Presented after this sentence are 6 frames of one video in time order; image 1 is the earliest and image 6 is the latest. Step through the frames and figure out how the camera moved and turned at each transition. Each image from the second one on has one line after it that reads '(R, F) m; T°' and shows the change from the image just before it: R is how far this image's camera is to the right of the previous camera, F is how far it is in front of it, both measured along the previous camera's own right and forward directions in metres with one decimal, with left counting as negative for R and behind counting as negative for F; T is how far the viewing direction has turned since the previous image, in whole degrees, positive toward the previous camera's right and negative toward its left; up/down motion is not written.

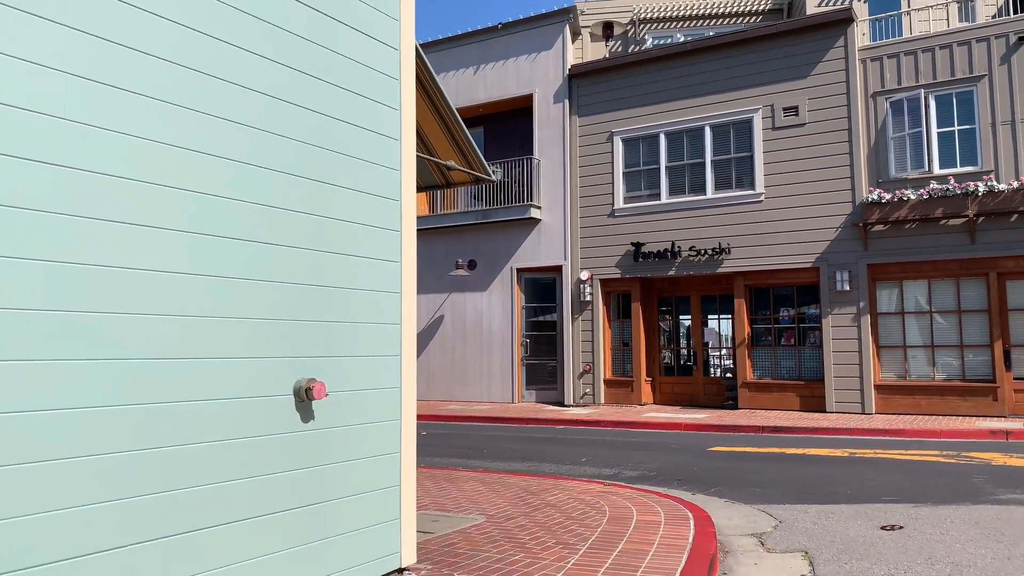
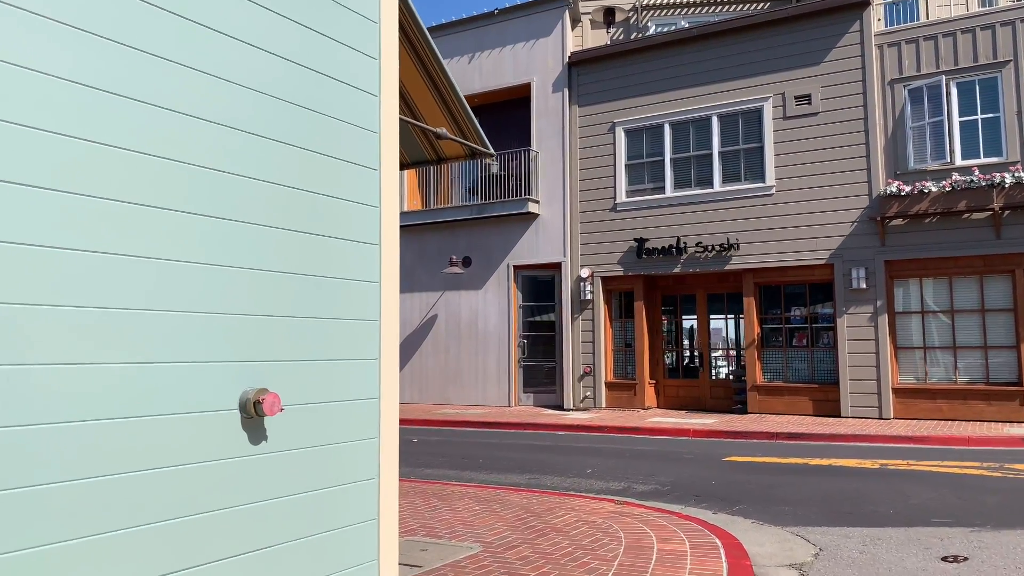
(0.0, +0.8) m; 0°
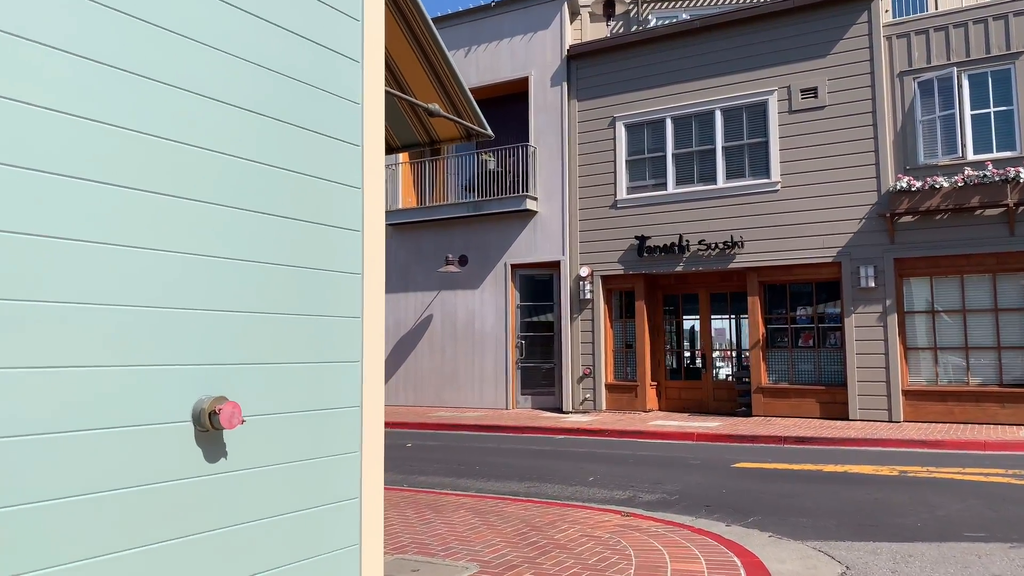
(0.0, +0.4) m; 0°
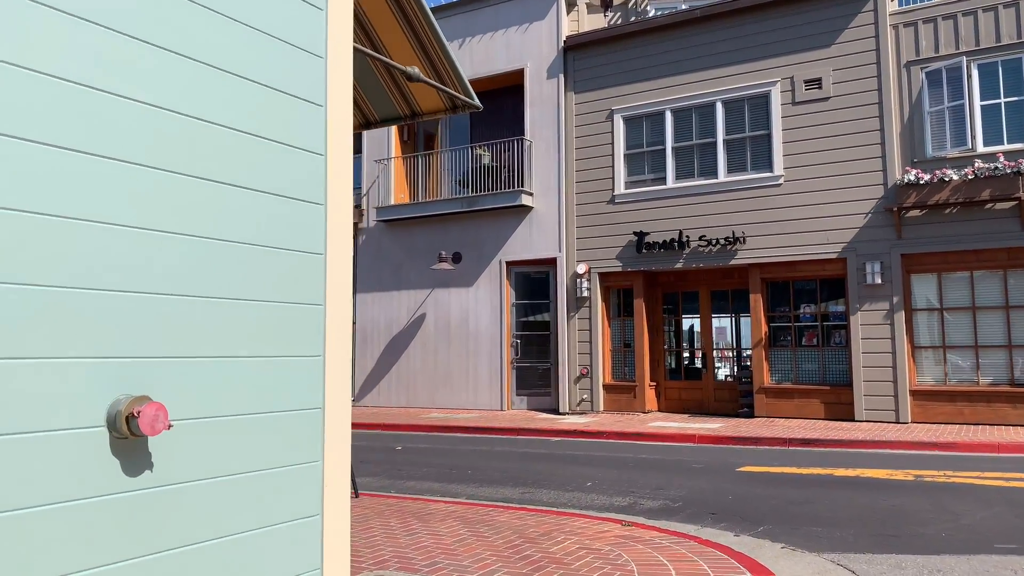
(0.0, +0.4) m; 0°
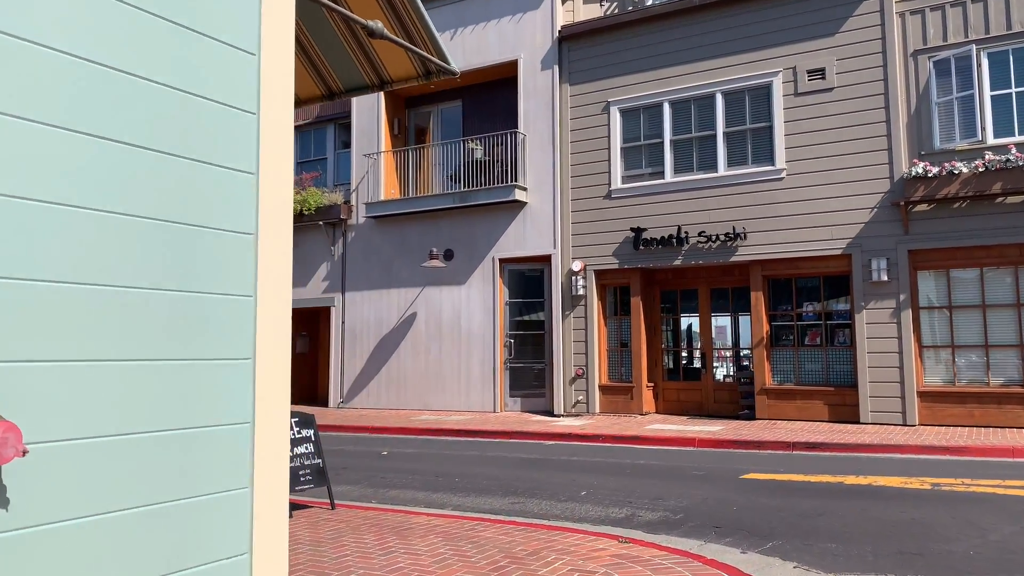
(+0.1, +0.5) m; 0°
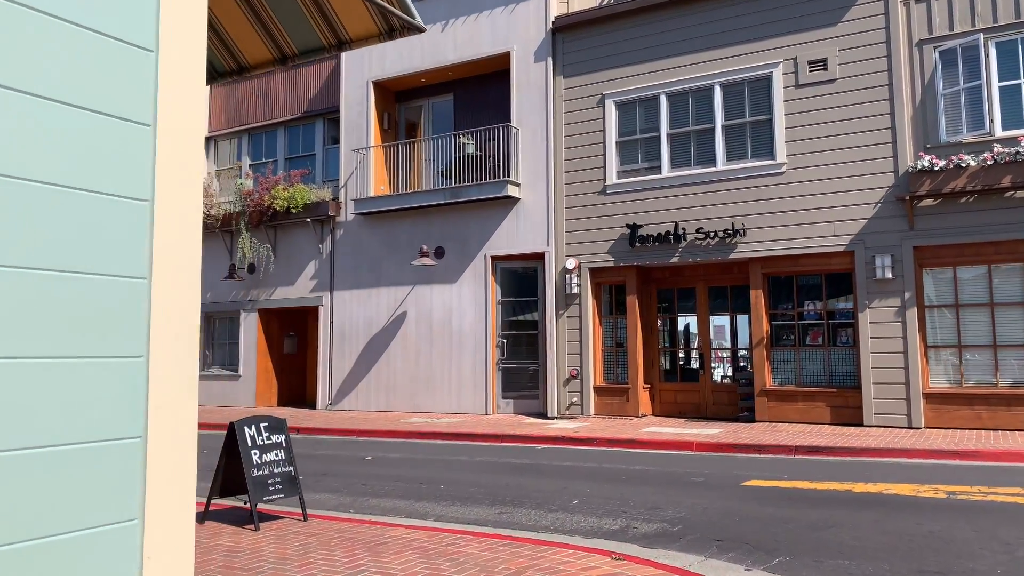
(+0.1, +0.4) m; 0°
